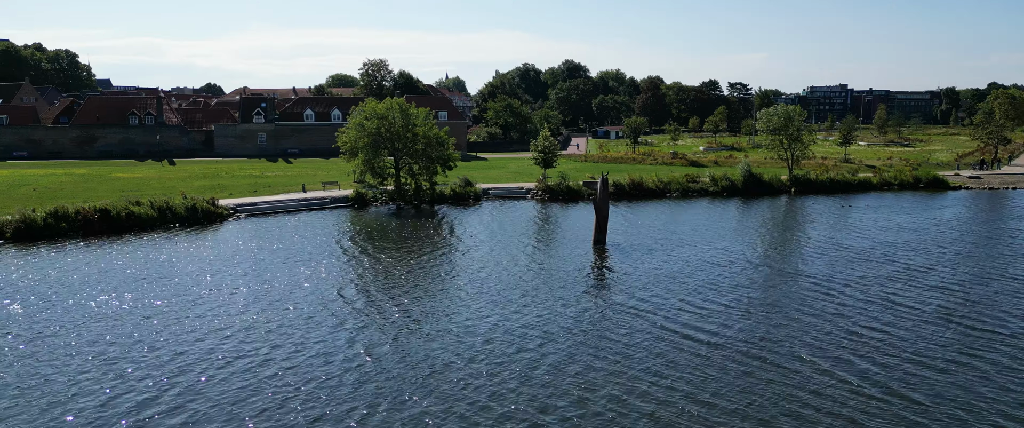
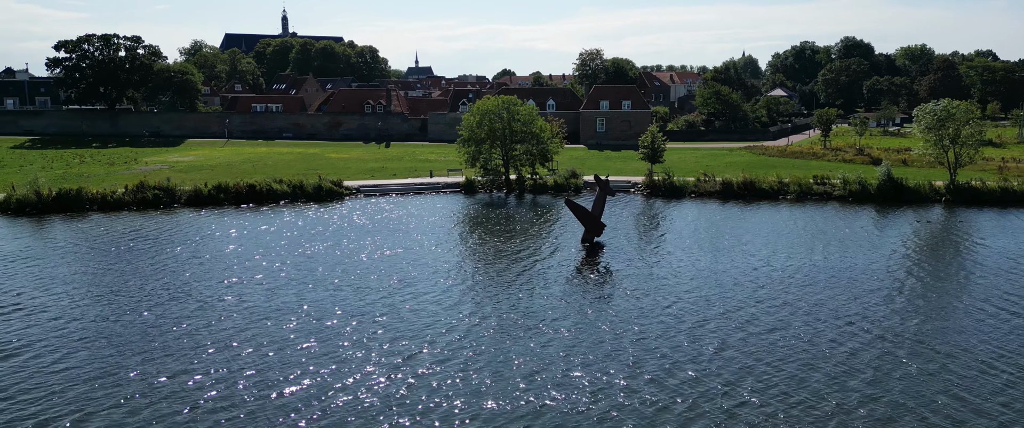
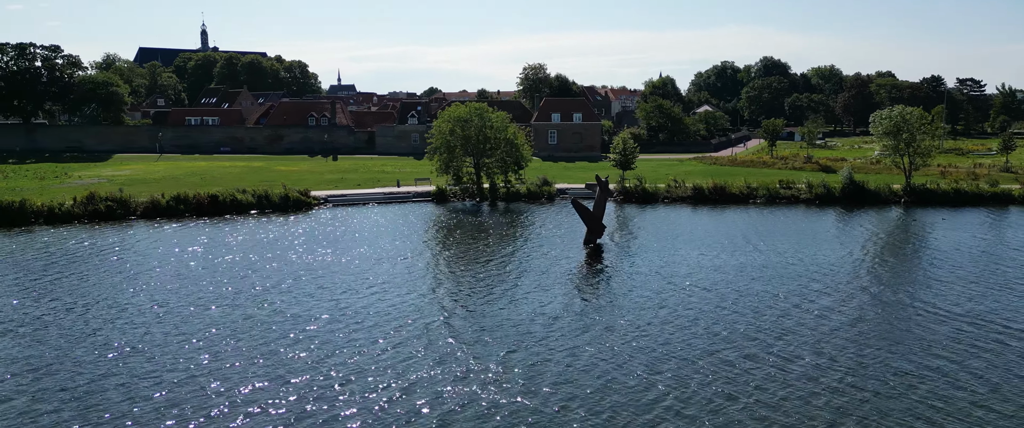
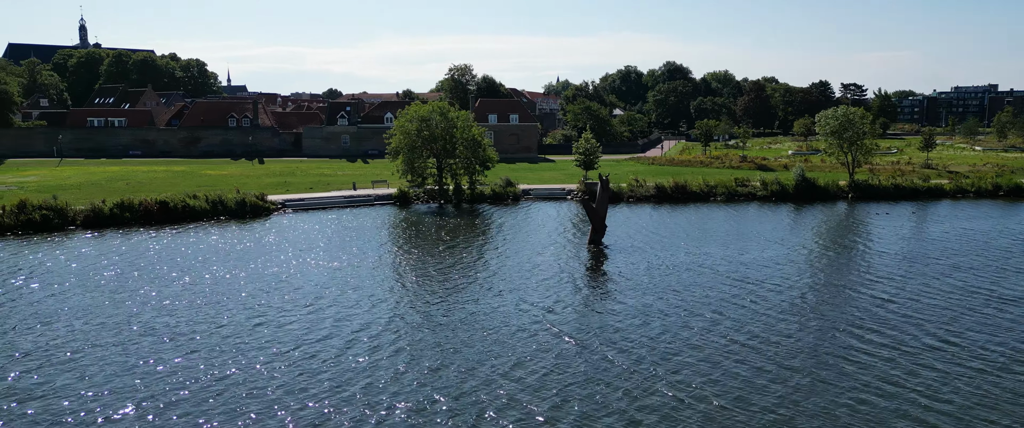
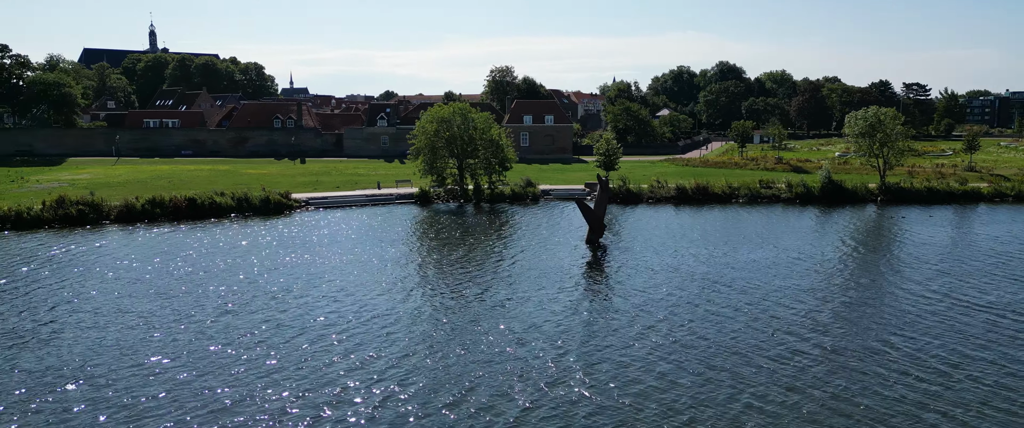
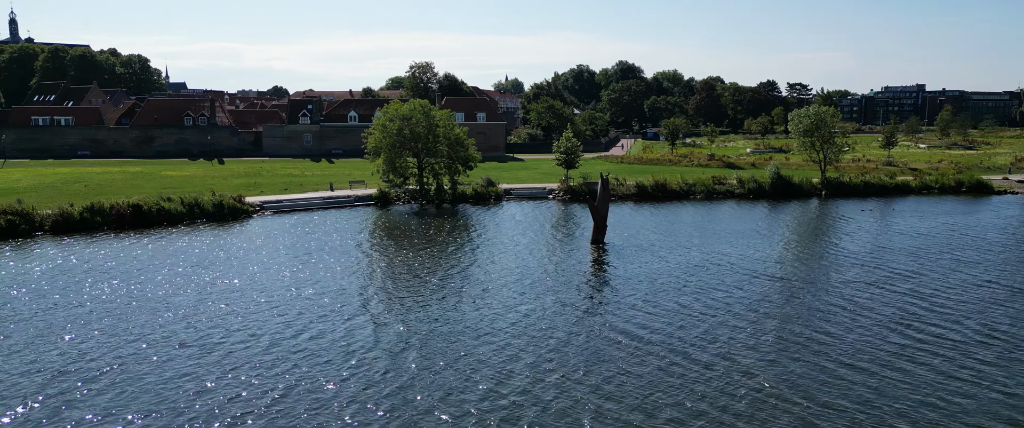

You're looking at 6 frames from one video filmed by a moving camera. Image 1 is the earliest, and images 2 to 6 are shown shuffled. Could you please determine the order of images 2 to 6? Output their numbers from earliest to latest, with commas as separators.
6, 4, 5, 3, 2
